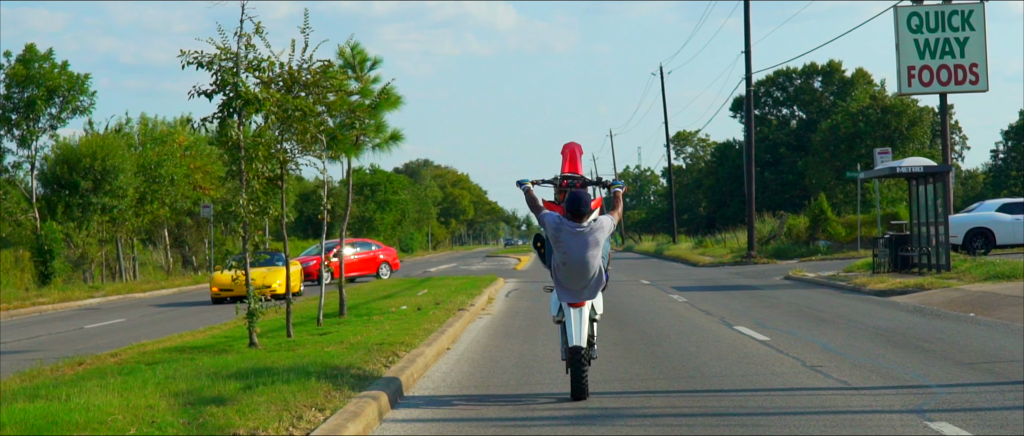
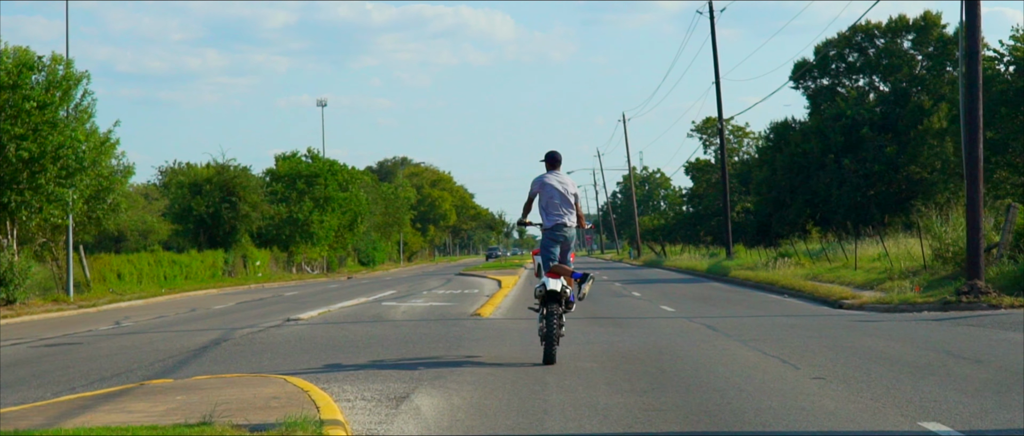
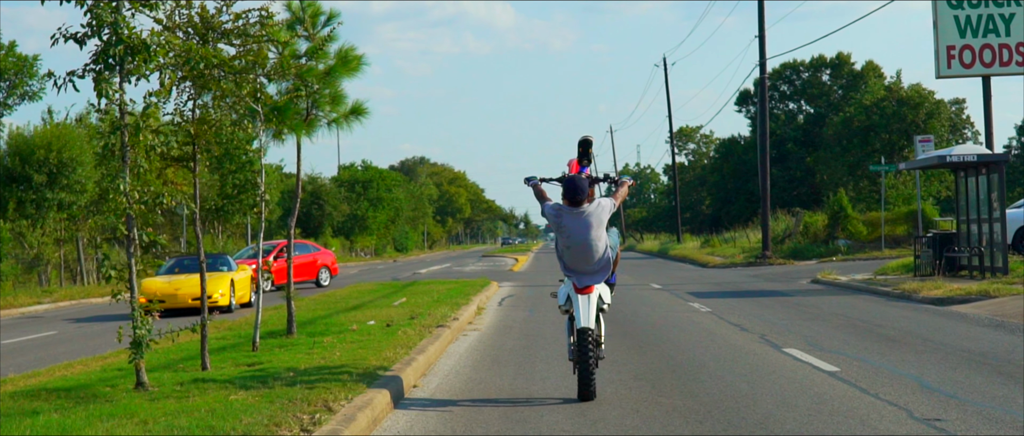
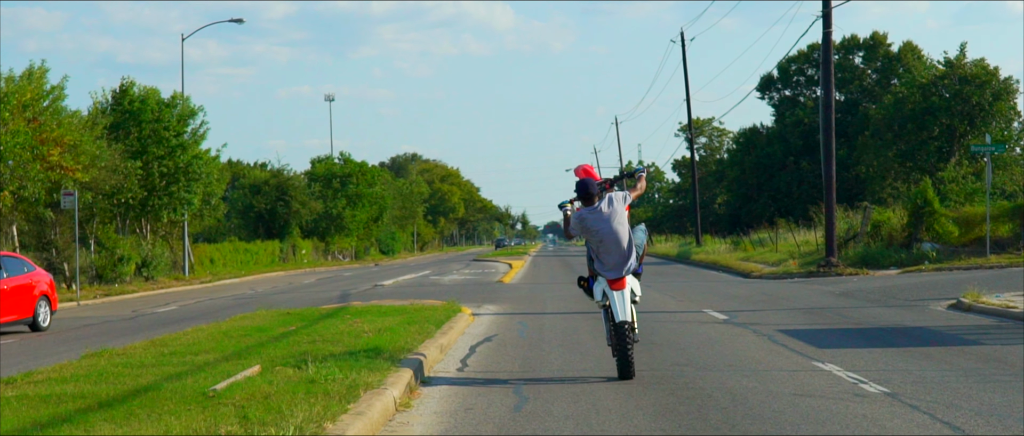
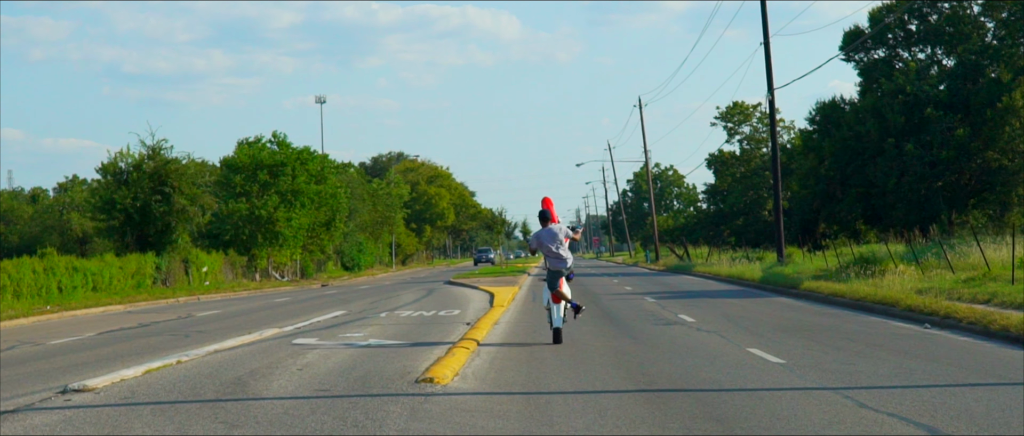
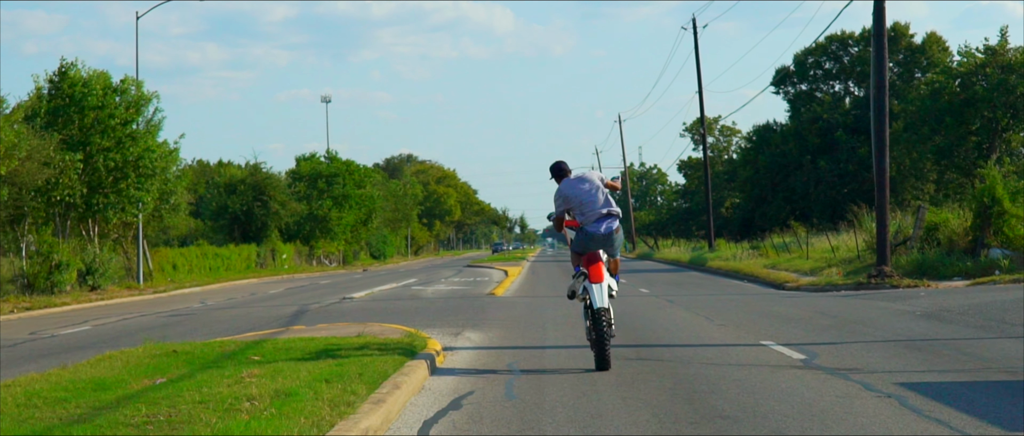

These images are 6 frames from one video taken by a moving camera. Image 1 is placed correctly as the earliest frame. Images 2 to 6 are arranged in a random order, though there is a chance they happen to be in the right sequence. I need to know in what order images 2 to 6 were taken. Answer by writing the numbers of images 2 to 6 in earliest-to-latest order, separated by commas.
3, 4, 6, 2, 5
